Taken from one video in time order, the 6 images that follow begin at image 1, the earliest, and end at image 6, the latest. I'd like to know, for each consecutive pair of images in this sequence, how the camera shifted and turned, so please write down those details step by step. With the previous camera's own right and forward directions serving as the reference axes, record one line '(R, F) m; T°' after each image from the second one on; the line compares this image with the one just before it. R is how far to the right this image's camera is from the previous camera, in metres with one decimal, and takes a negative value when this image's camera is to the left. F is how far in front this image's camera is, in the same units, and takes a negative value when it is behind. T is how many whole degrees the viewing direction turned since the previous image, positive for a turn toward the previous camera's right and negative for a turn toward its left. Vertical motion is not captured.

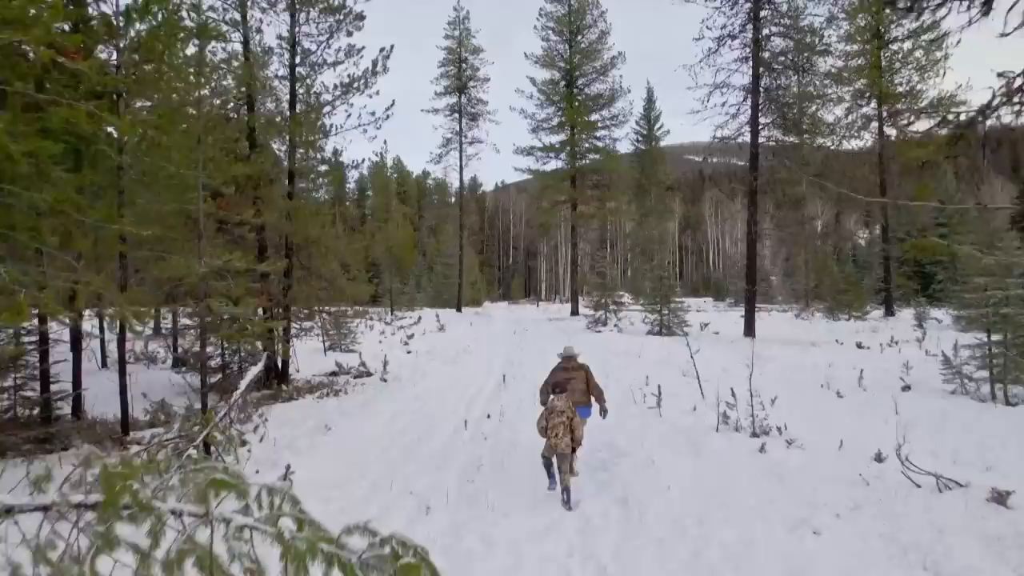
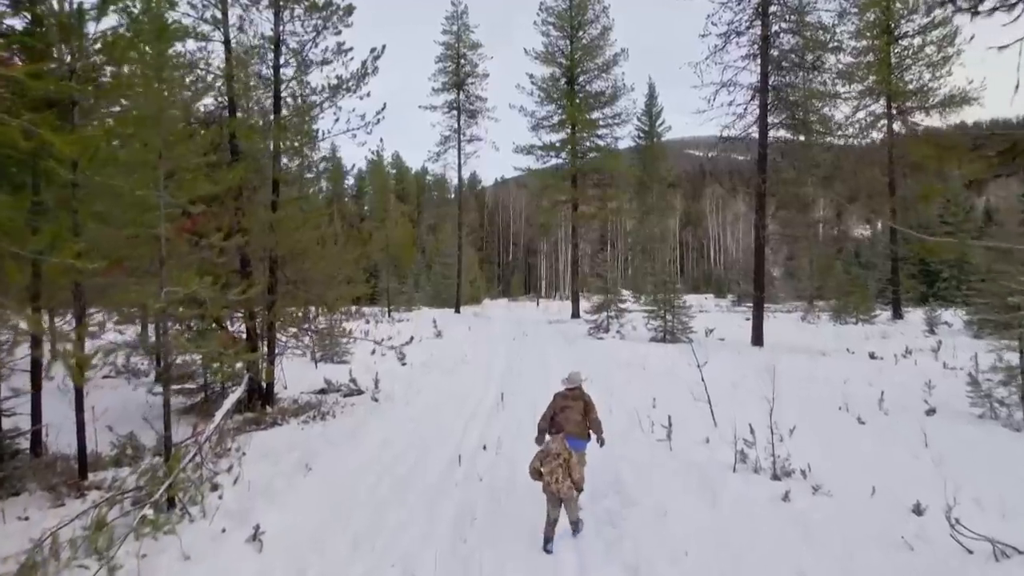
(0.0, +0.6) m; 0°
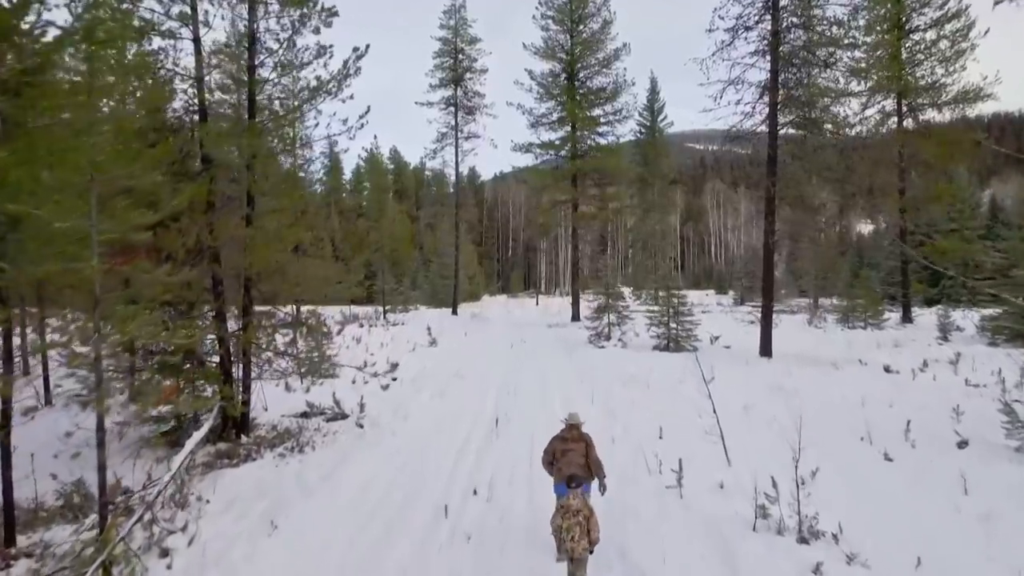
(+0.1, +0.7) m; 0°
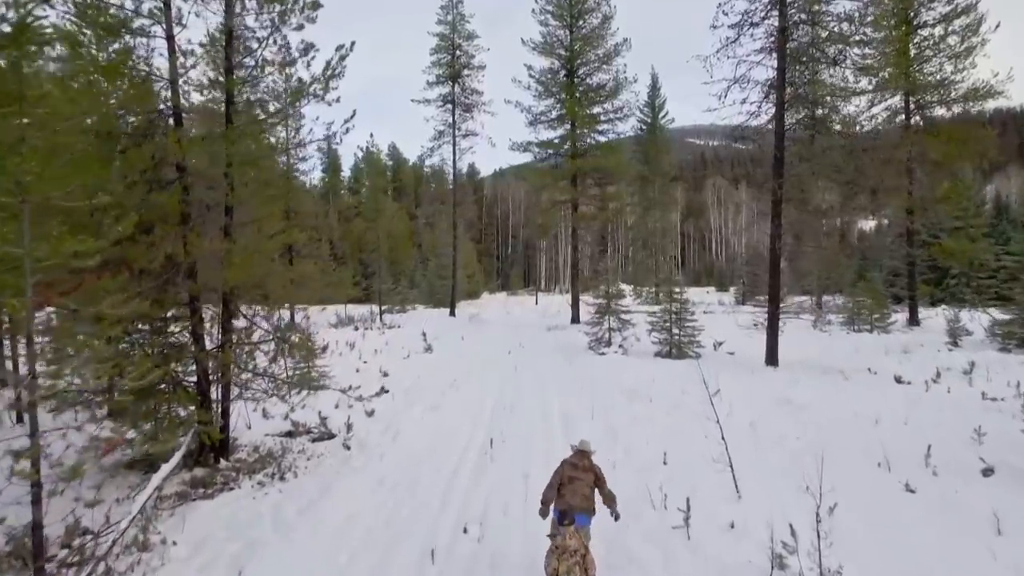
(+0.1, +0.5) m; 0°
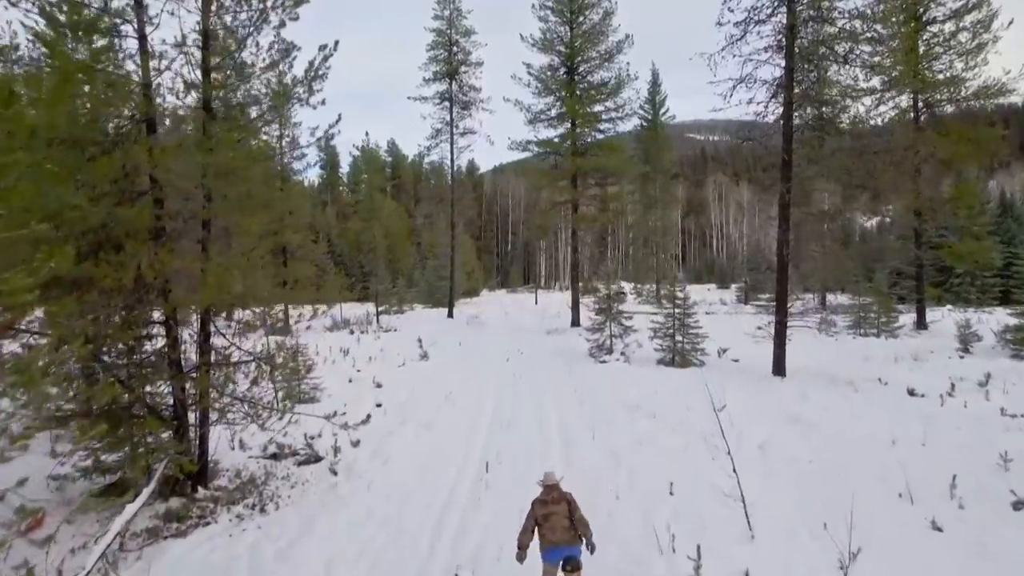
(0.0, +0.5) m; 0°
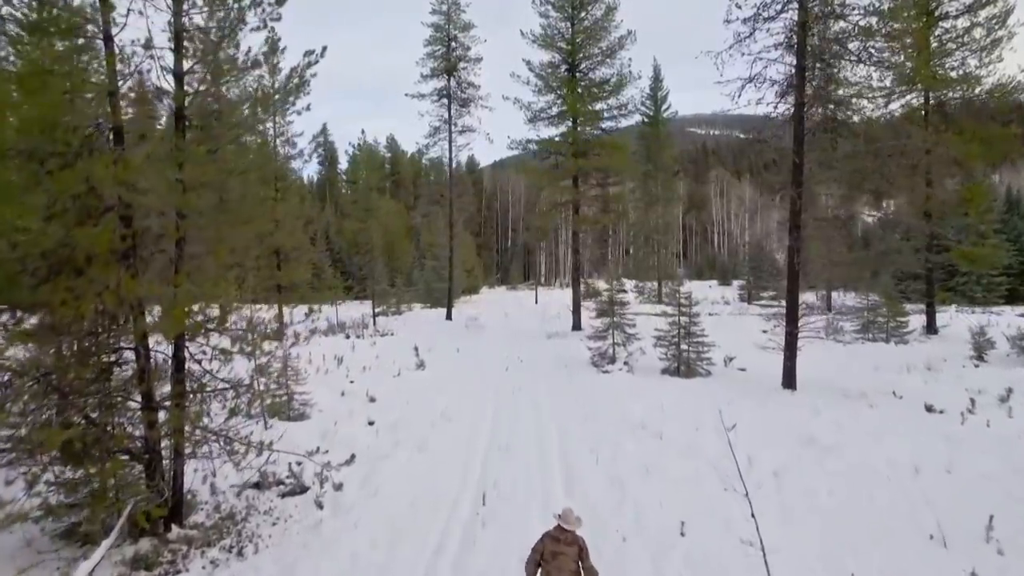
(0.0, +0.6) m; 0°
